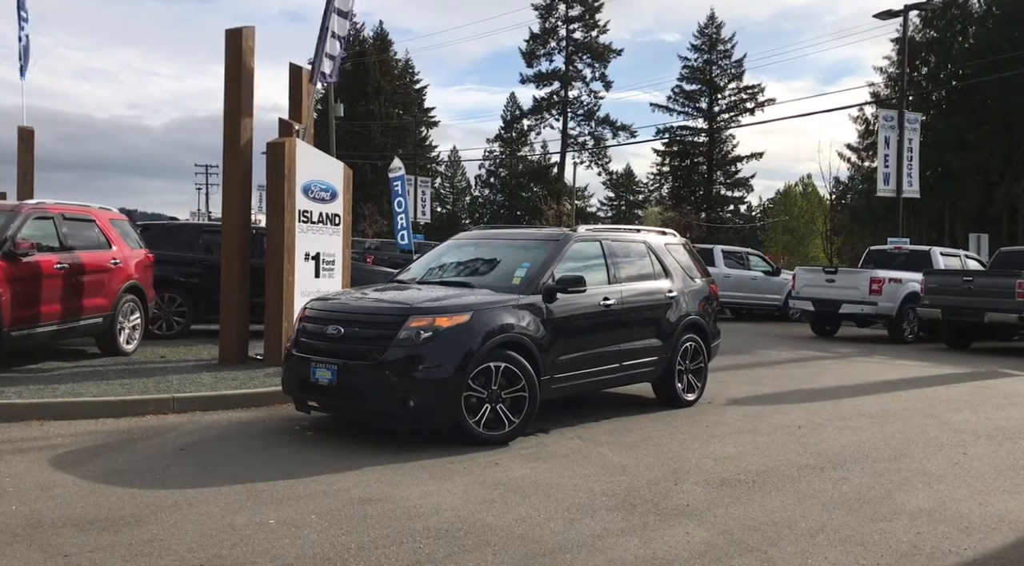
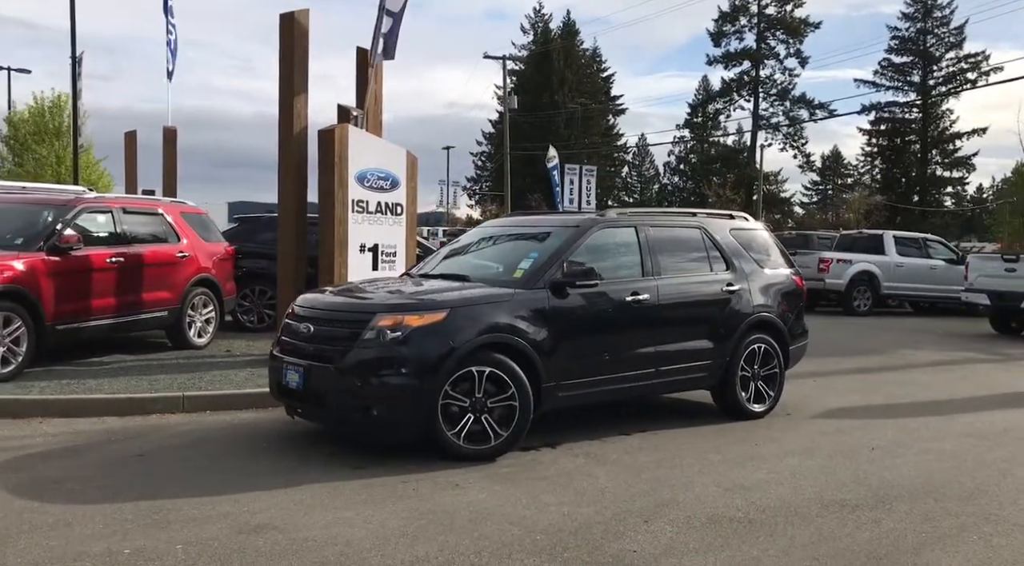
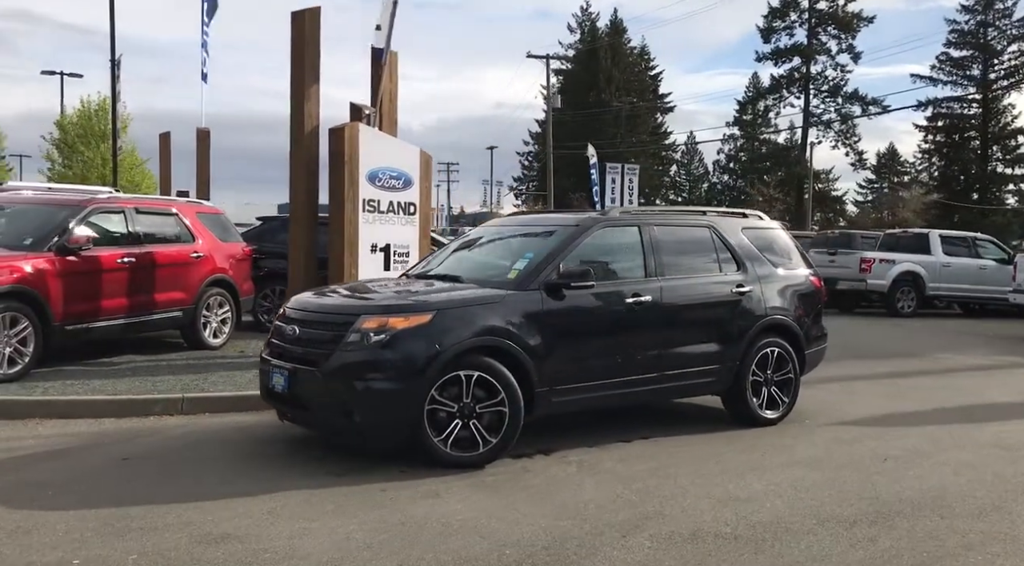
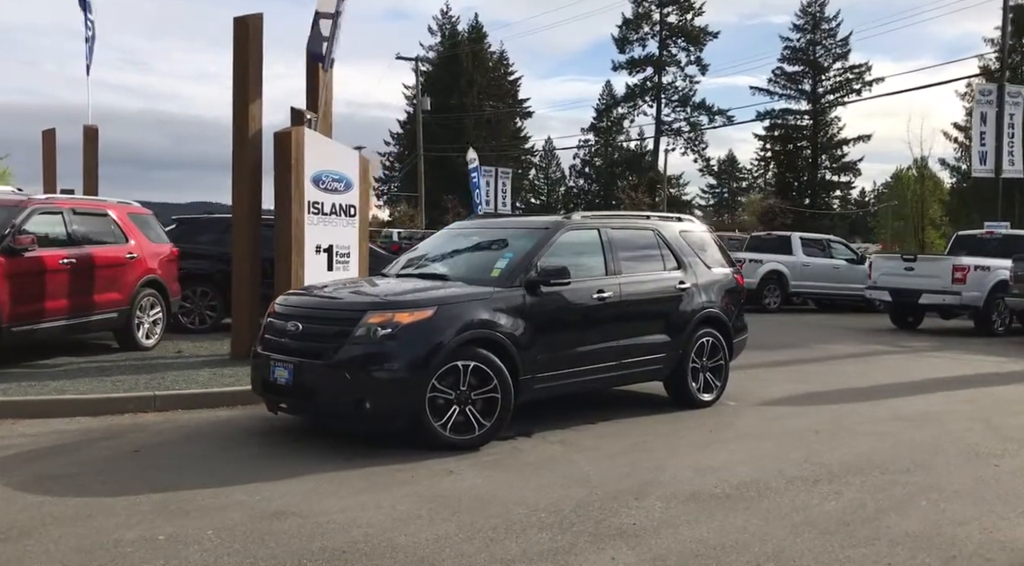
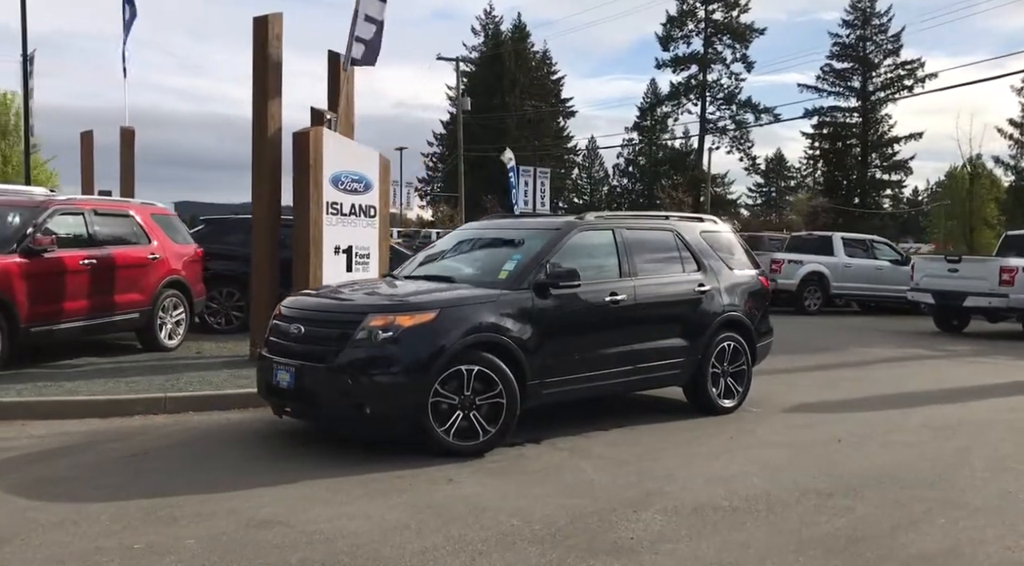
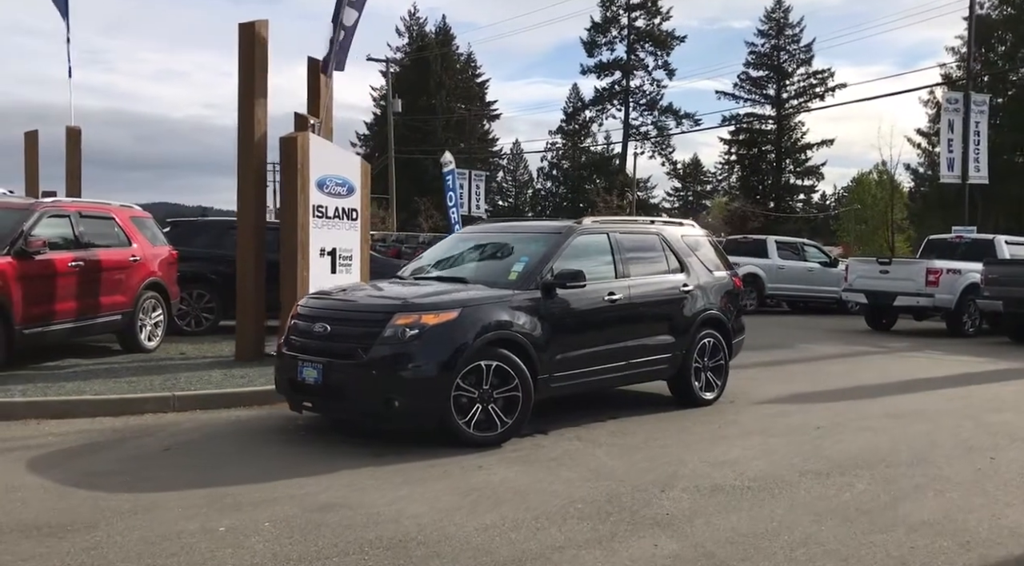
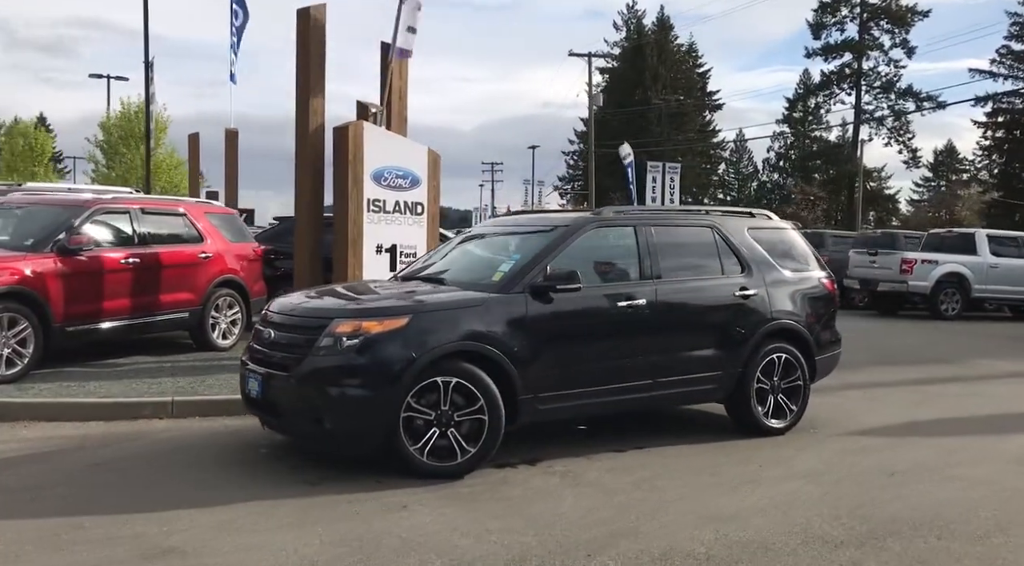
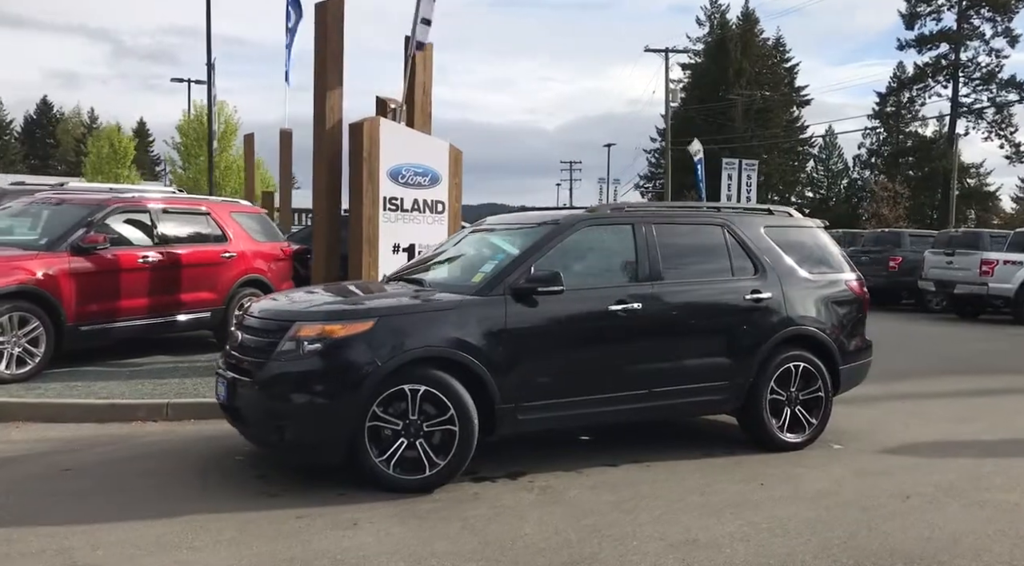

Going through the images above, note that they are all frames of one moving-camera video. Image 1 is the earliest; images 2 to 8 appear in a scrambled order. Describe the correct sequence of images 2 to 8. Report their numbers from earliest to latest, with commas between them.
6, 4, 5, 2, 3, 7, 8
